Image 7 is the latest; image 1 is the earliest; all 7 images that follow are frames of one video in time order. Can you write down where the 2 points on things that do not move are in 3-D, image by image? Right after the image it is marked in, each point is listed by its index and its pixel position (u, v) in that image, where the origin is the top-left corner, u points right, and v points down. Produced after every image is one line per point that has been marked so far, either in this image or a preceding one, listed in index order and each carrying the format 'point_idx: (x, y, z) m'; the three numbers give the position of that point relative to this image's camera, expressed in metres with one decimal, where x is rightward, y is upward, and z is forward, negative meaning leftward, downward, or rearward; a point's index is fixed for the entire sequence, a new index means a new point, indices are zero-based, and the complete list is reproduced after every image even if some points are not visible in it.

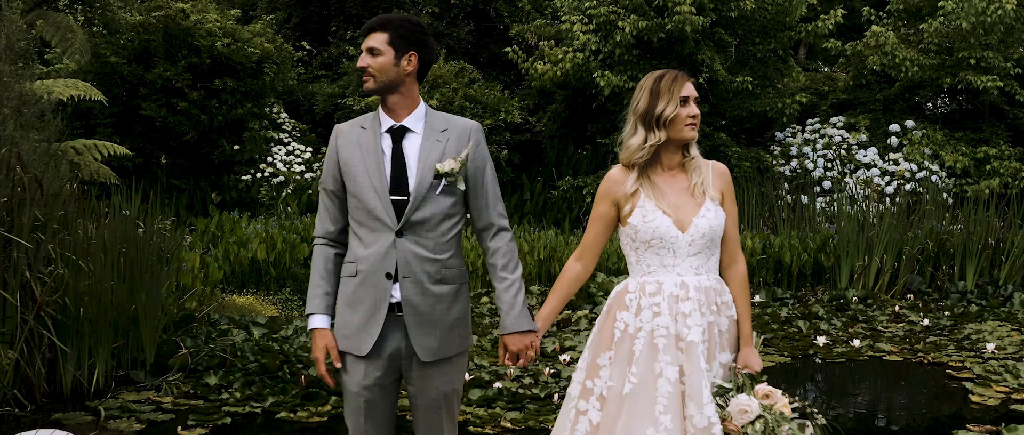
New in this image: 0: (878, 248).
0: (+3.8, -0.3, +7.8) m
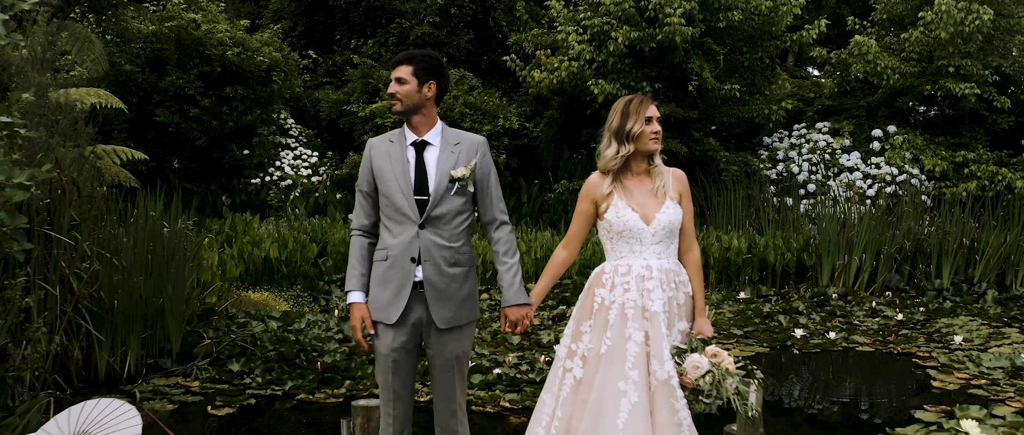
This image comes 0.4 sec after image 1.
0: (+3.8, -0.3, +8.2) m
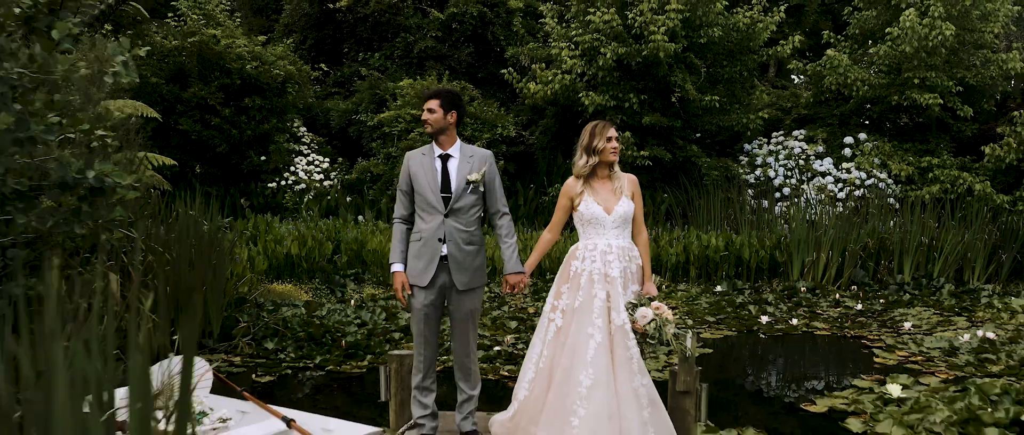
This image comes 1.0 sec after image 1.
0: (+3.8, -0.3, +9.0) m
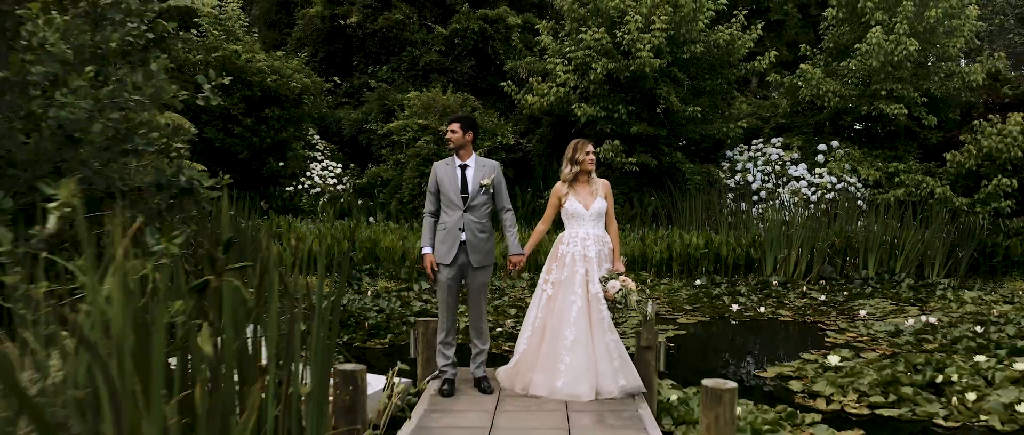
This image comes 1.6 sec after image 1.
0: (+3.7, -0.3, +10.0) m
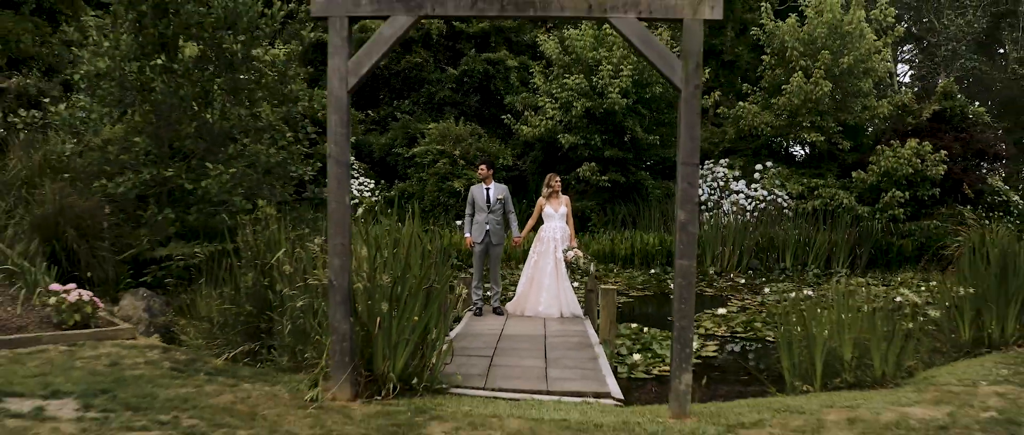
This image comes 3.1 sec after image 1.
0: (+3.7, -0.4, +13.0) m
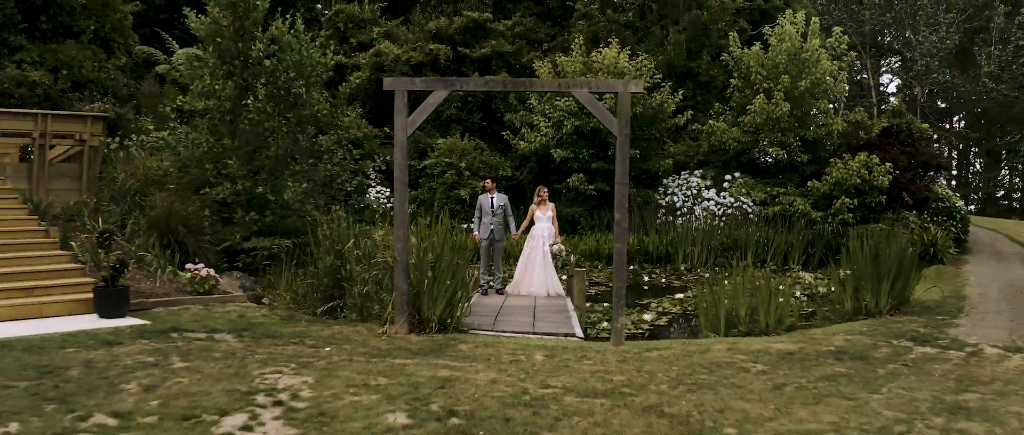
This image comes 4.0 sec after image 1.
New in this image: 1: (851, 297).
0: (+3.7, -0.5, +15.2) m
1: (+3.8, -0.9, +8.4) m
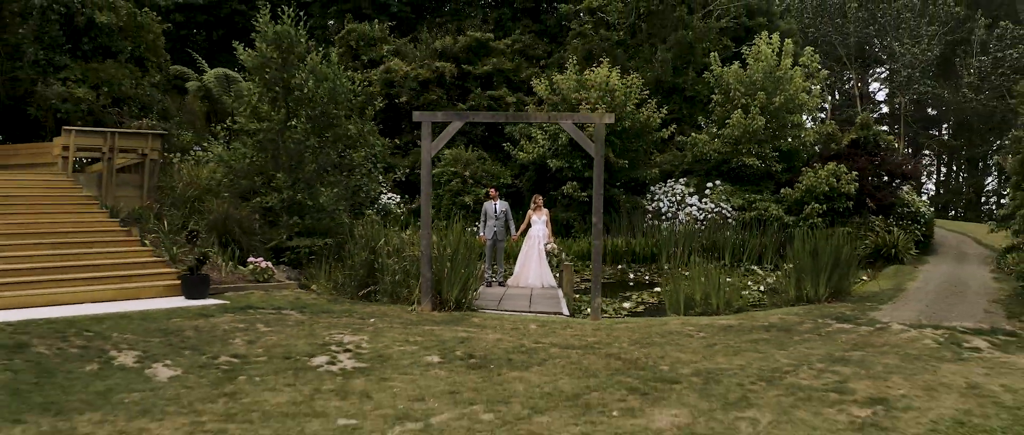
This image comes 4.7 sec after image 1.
0: (+3.7, -0.6, +16.9) m
1: (+3.8, -0.9, +10.1) m
